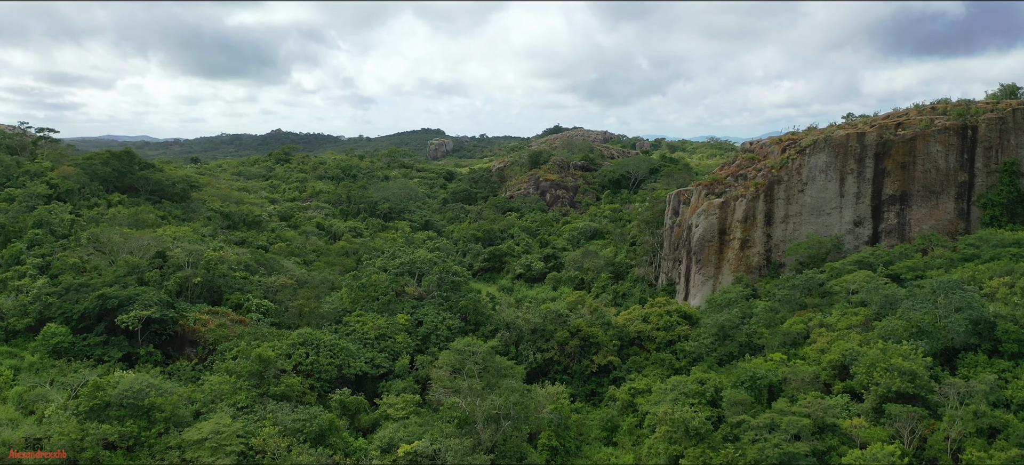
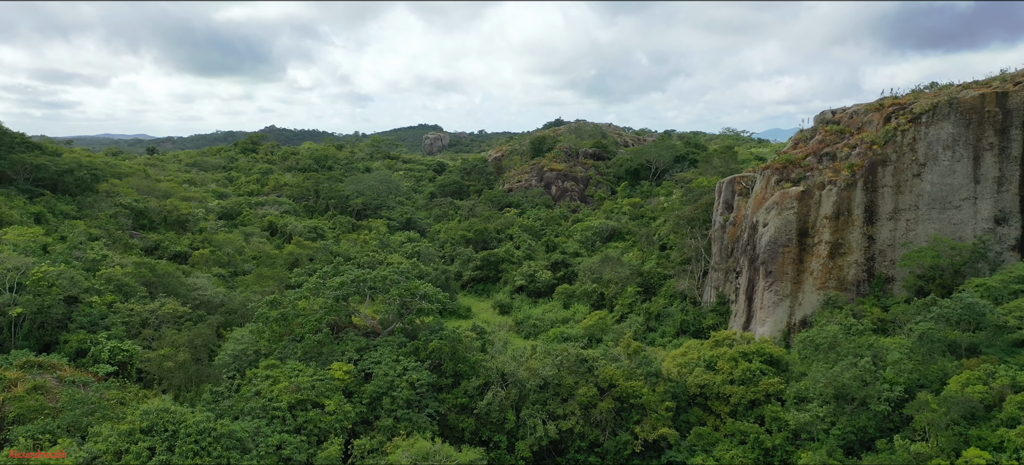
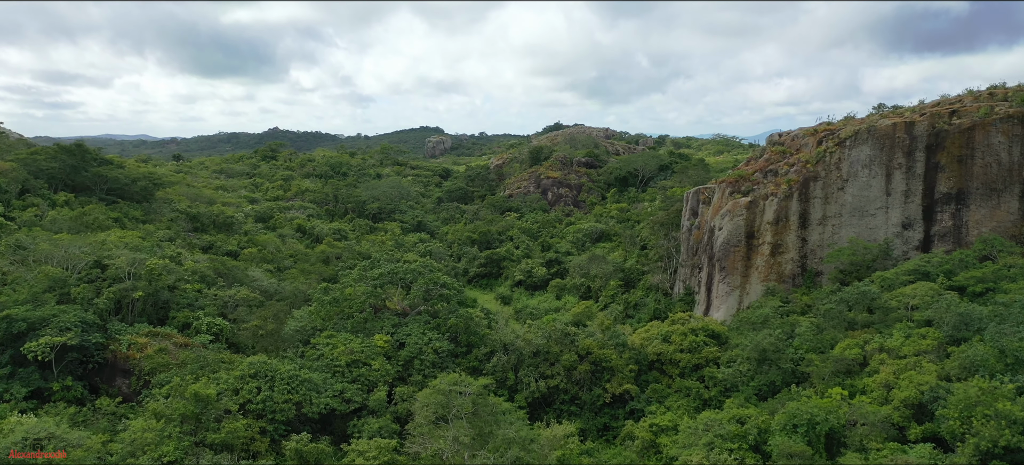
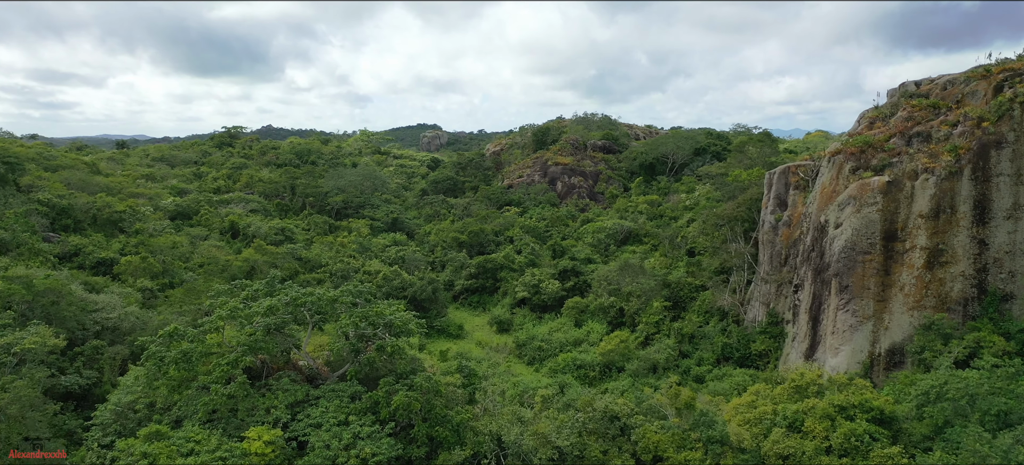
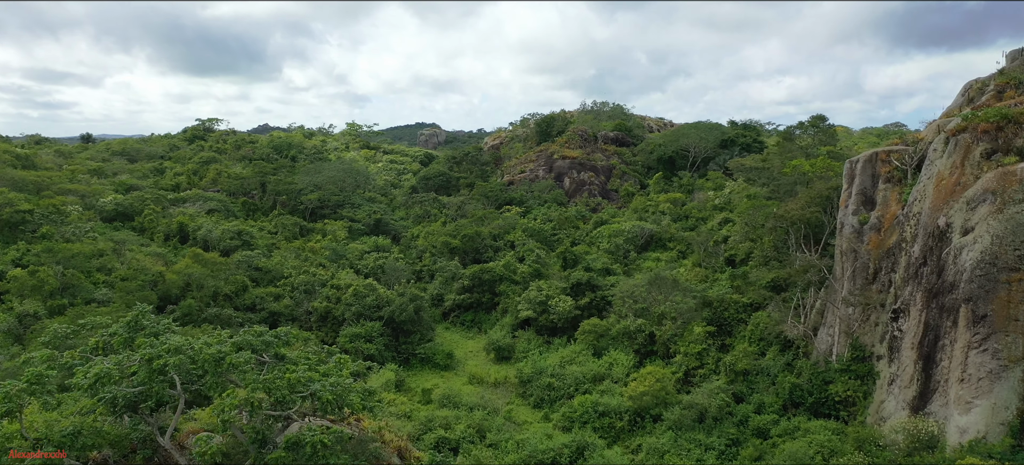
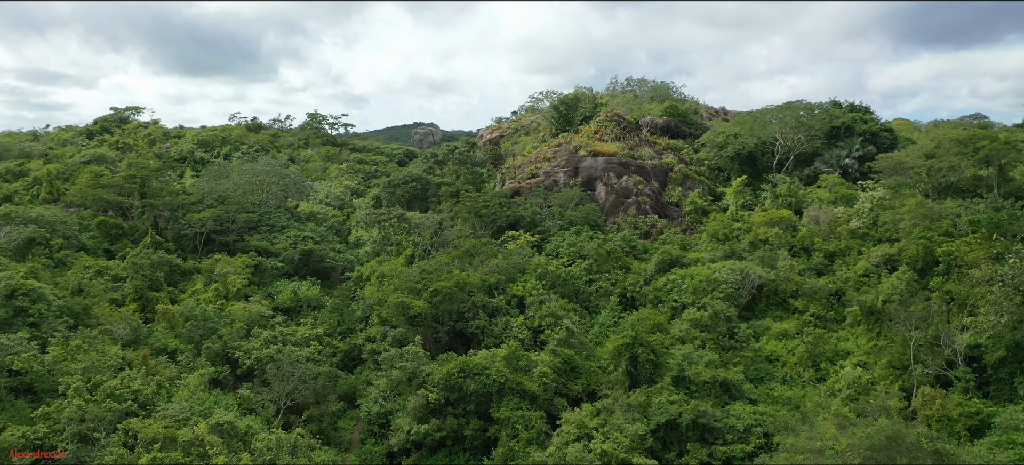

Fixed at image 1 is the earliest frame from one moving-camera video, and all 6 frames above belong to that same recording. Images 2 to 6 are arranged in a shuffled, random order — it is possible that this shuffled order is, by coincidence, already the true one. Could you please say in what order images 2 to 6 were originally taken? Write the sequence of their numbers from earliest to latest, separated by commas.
3, 2, 4, 5, 6
